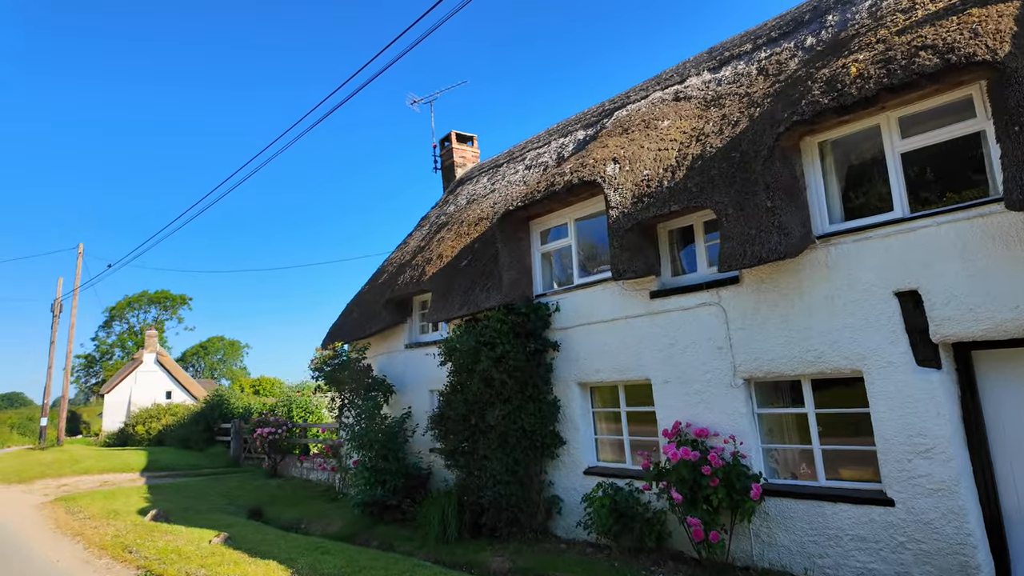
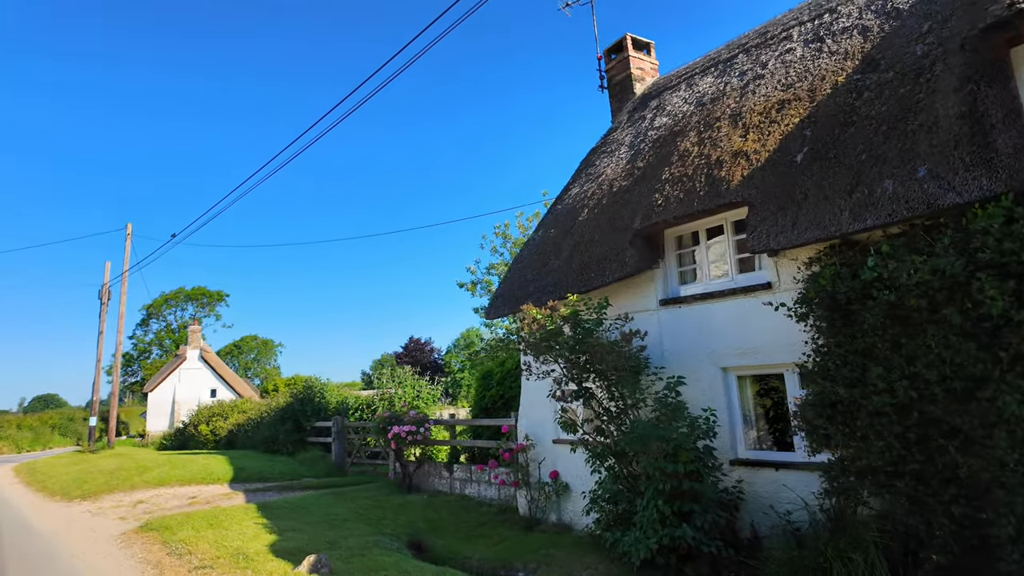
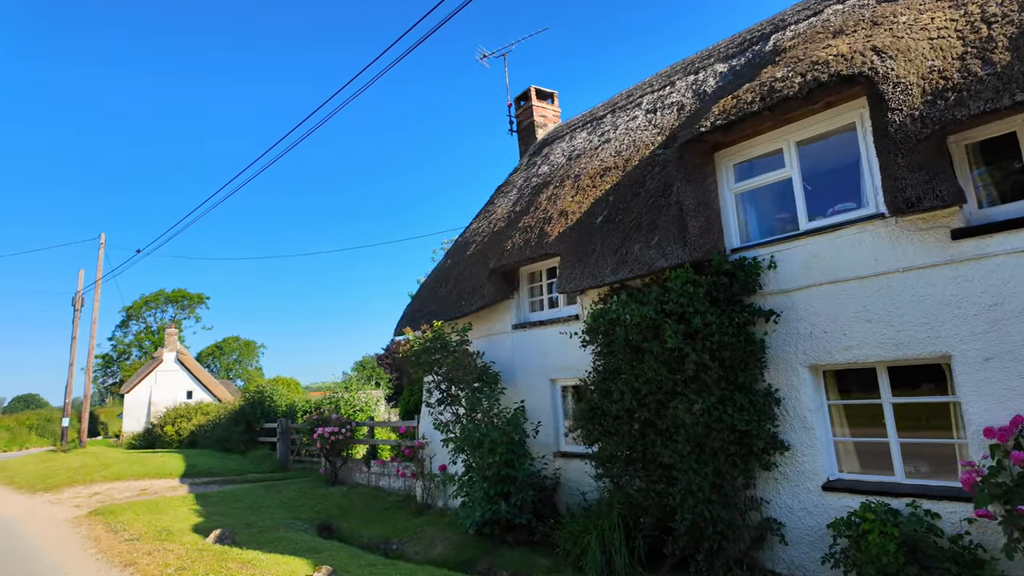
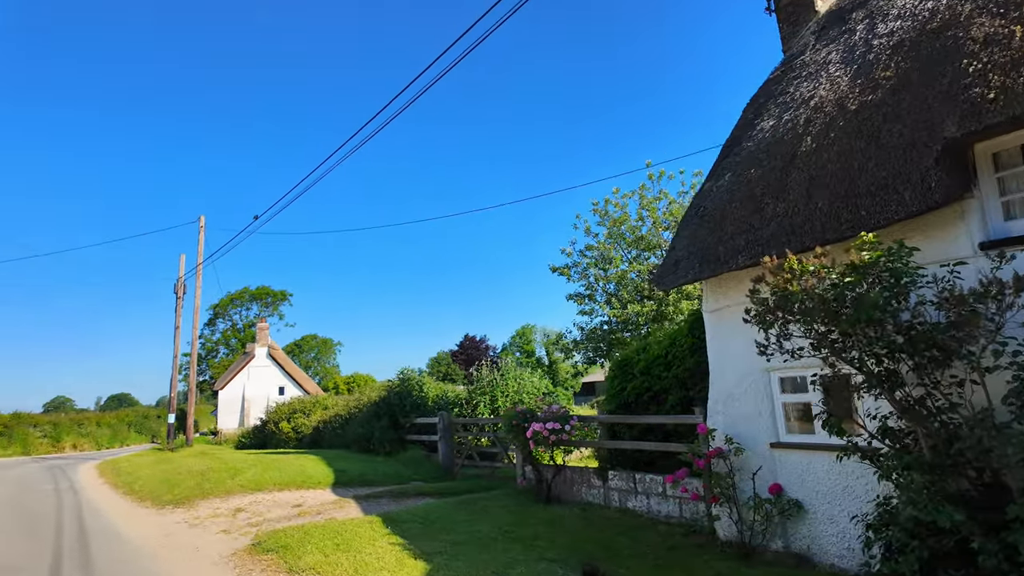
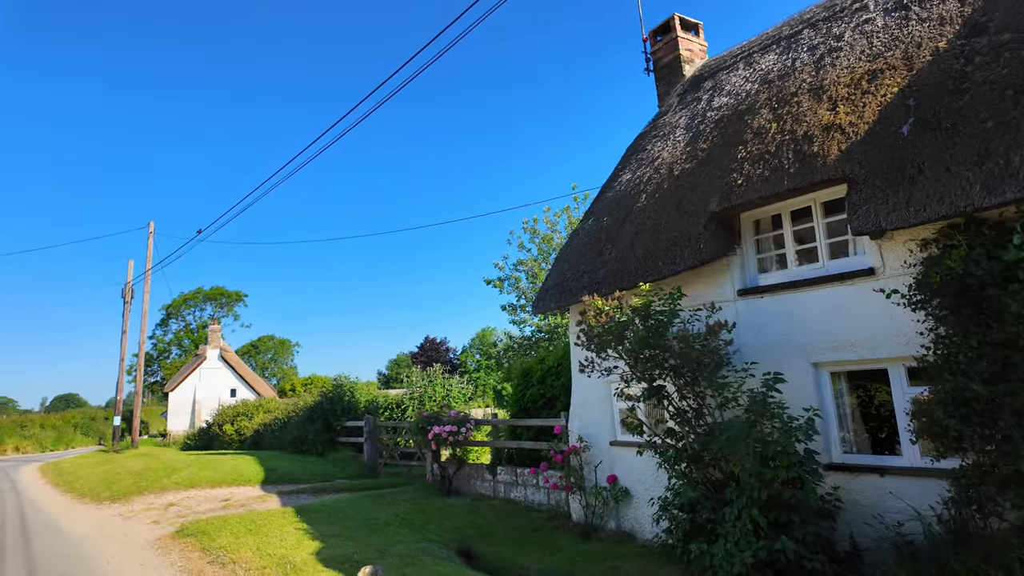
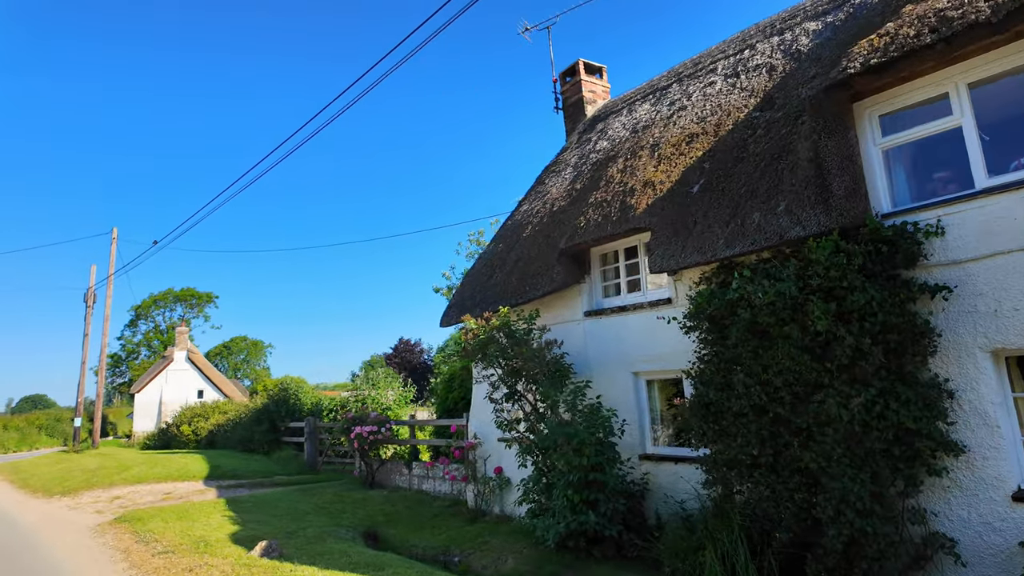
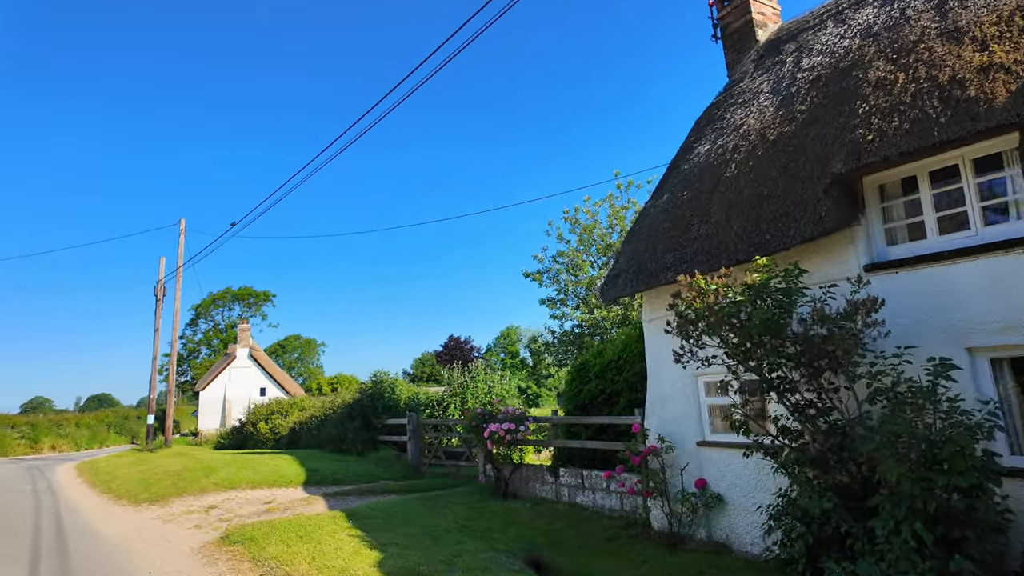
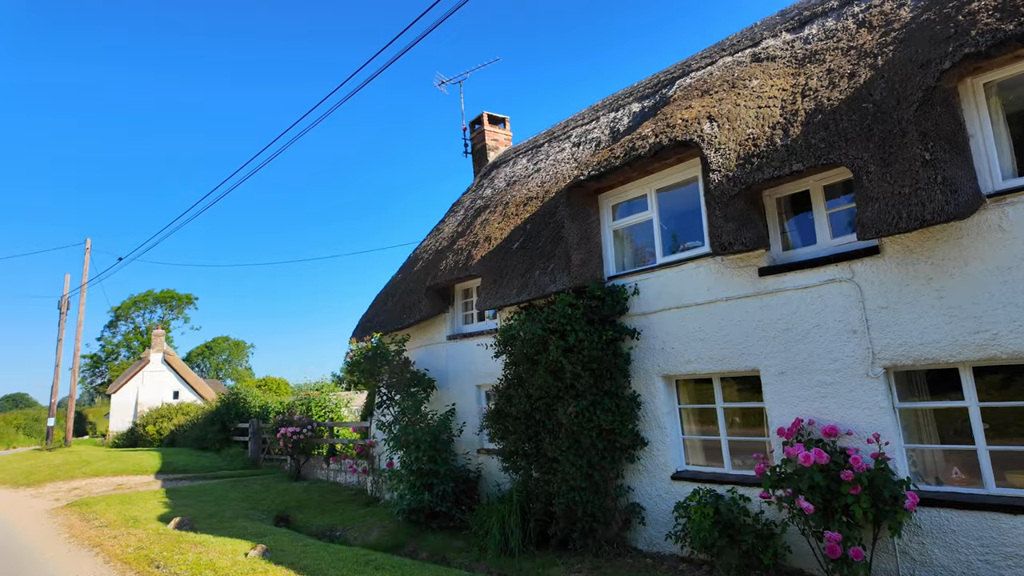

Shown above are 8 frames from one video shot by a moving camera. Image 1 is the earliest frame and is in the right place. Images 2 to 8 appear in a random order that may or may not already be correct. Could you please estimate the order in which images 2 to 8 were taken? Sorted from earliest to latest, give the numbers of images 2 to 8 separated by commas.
8, 3, 6, 2, 5, 7, 4
